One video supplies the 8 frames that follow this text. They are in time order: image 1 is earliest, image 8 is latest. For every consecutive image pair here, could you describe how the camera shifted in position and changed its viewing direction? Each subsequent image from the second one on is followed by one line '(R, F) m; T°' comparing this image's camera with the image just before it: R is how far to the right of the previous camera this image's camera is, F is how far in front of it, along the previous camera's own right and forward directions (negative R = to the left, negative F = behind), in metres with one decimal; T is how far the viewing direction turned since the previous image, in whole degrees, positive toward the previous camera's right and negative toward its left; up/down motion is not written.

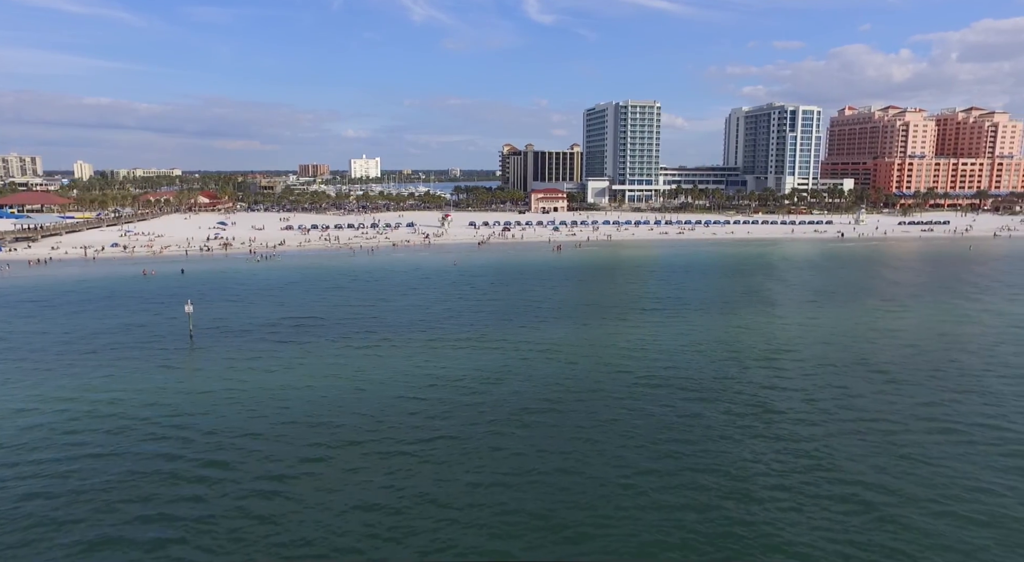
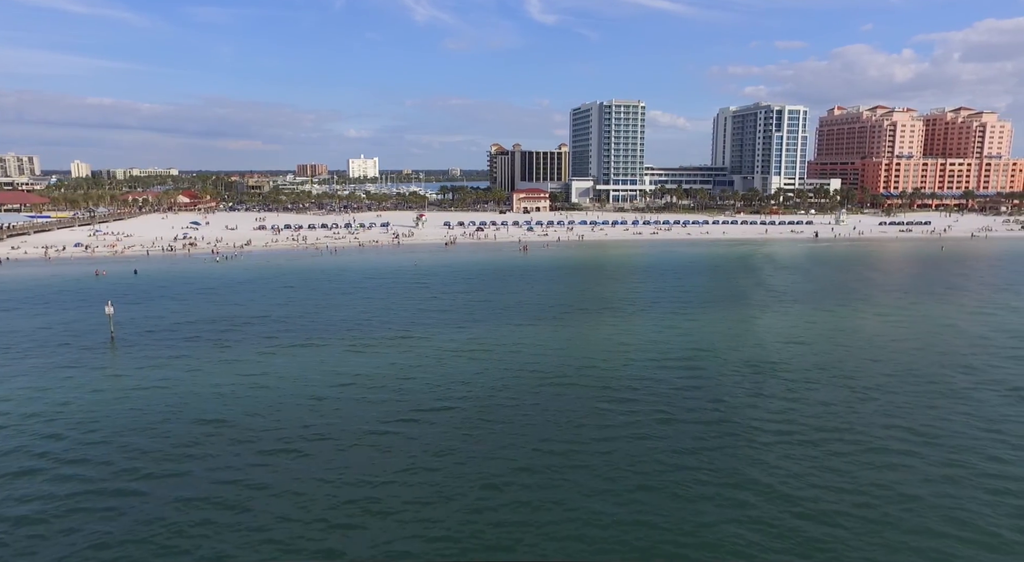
(+5.0, -0.1) m; 0°
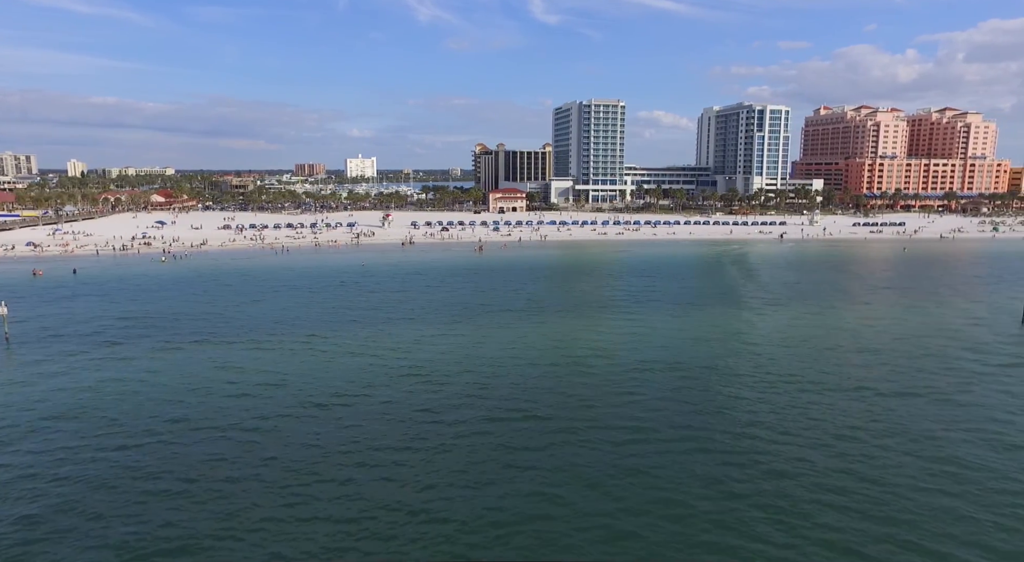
(+6.6, -0.2) m; 0°
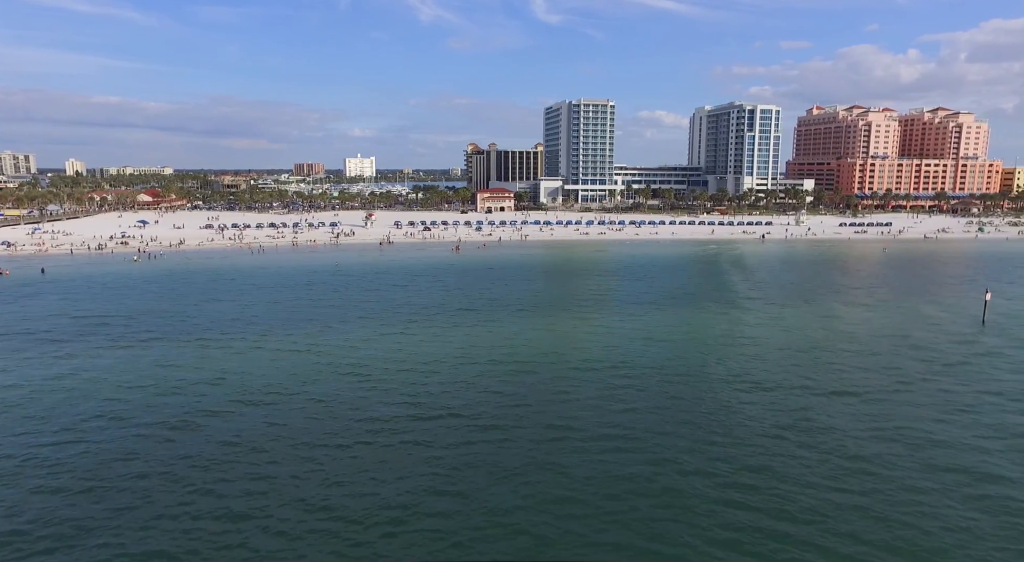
(+3.4, -0.1) m; 0°
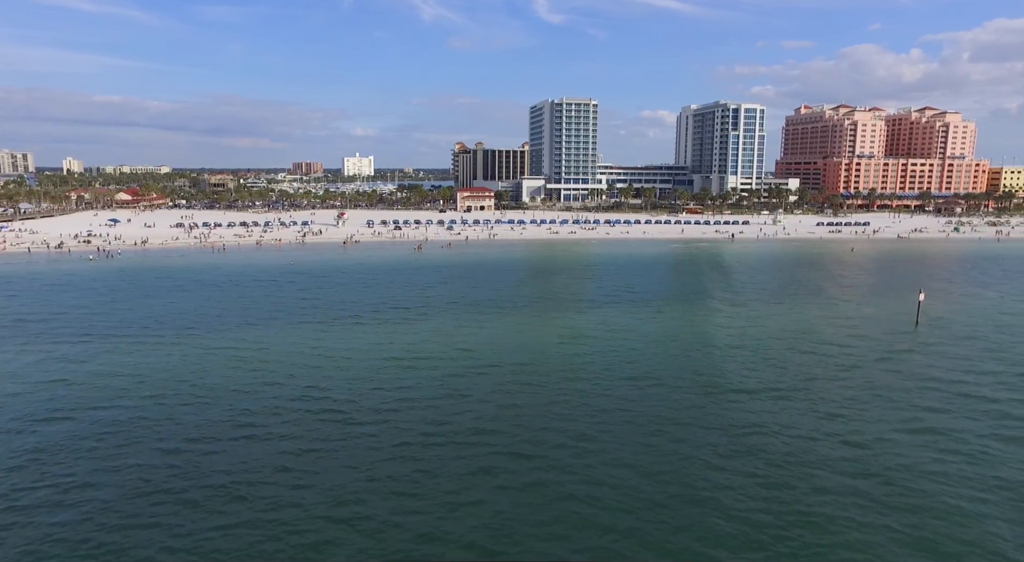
(+5.7, -0.2) m; 0°
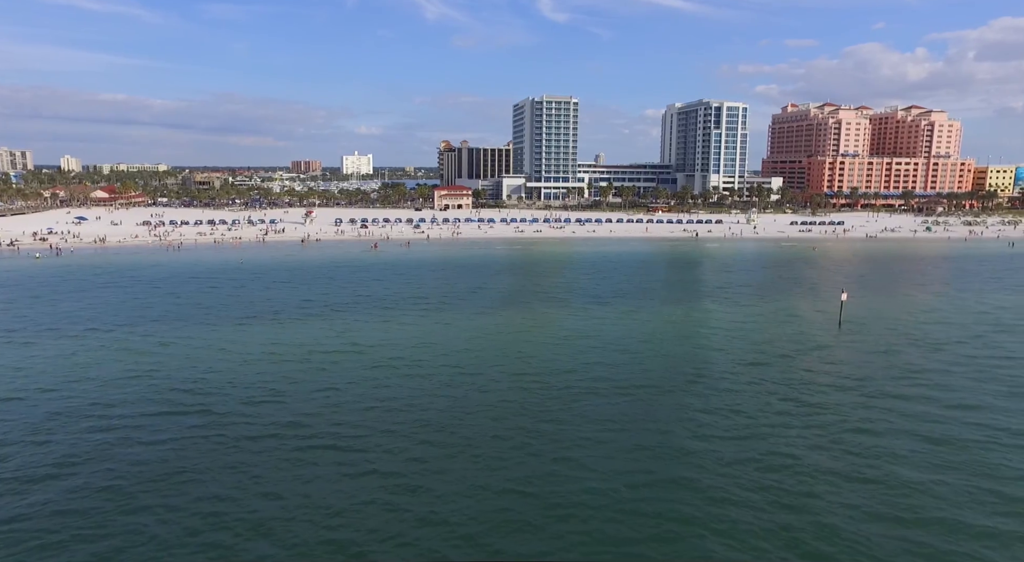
(+6.7, -0.3) m; 0°
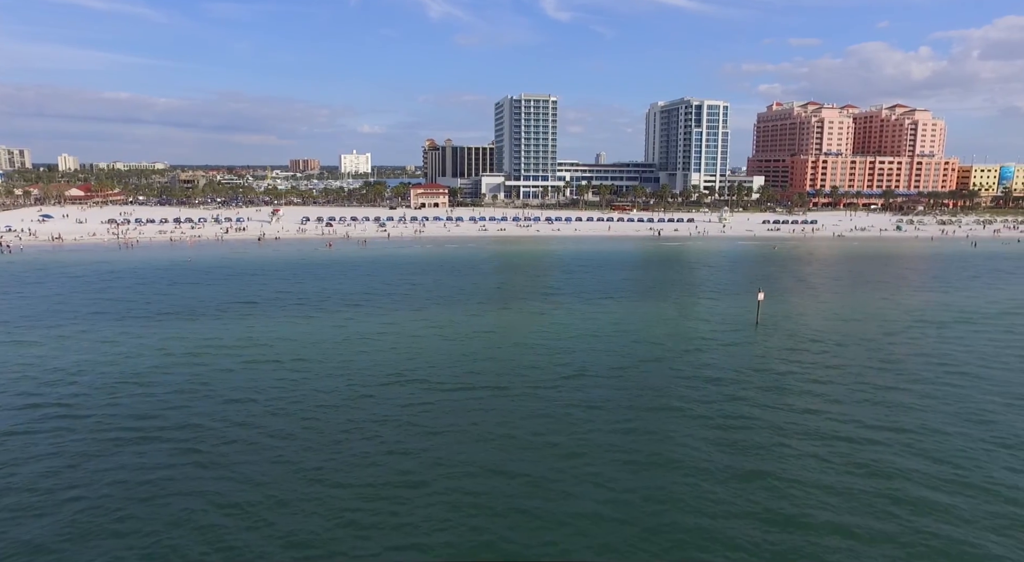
(+7.0, -0.3) m; 0°
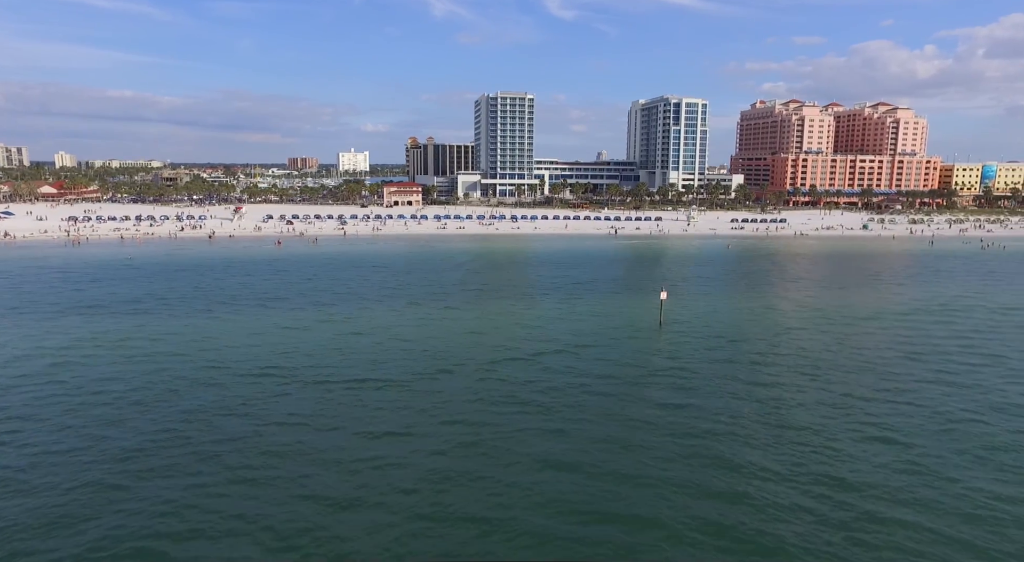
(+8.1, -0.3) m; 0°
